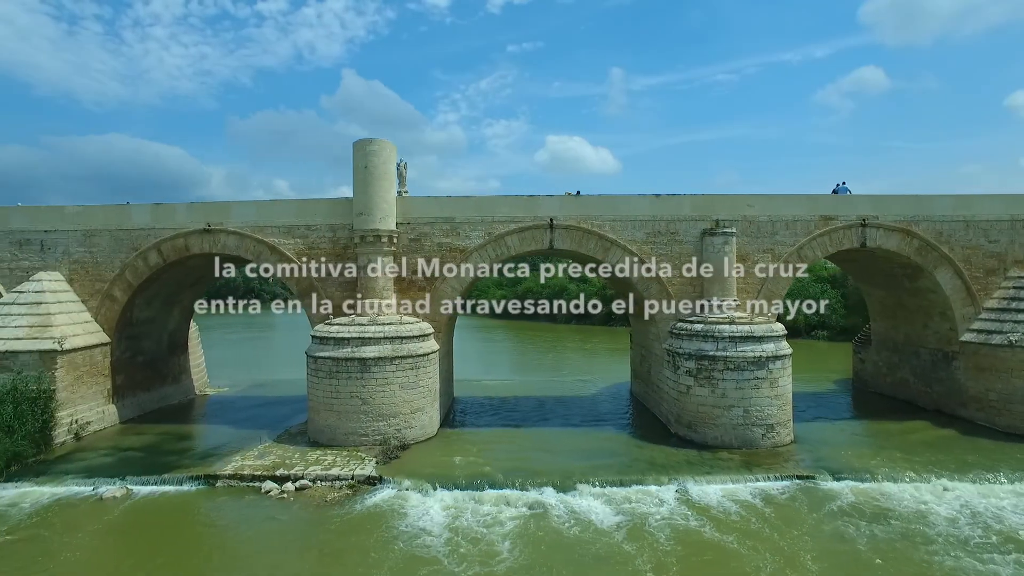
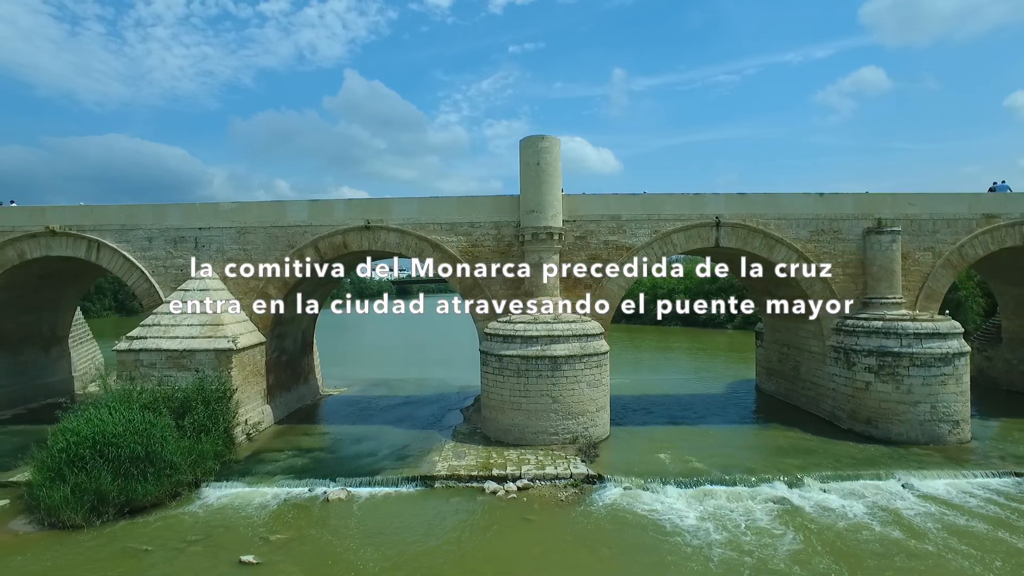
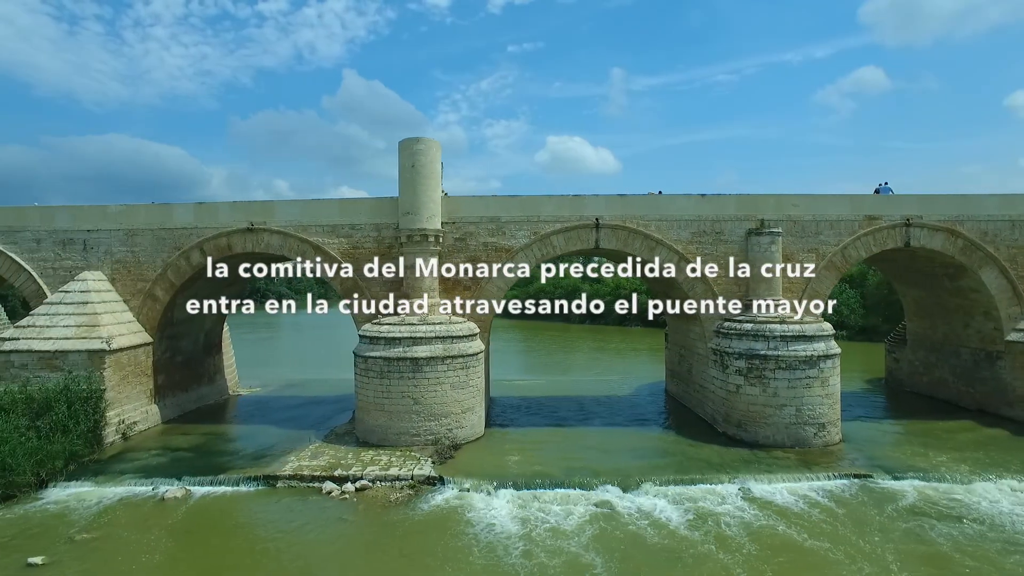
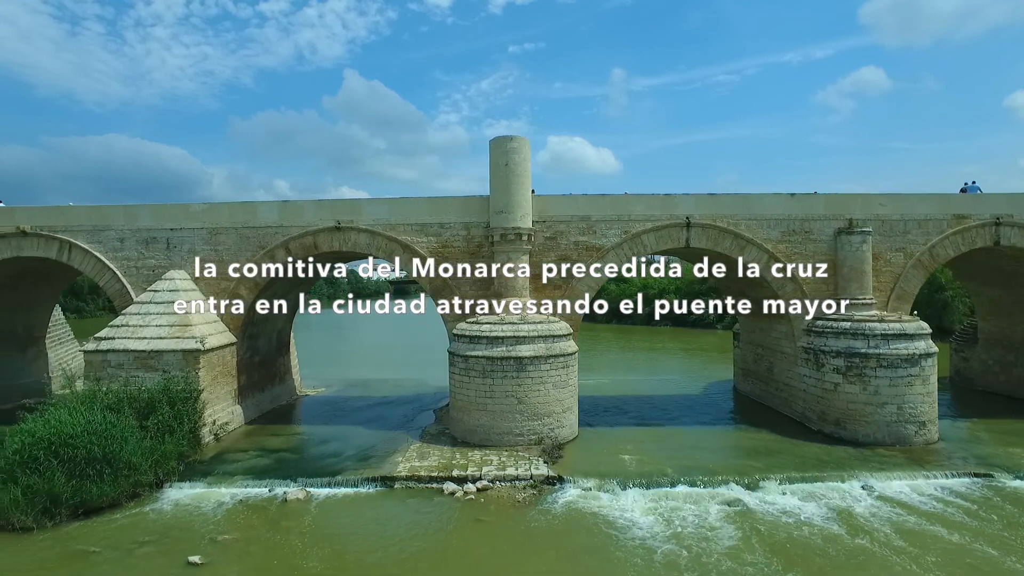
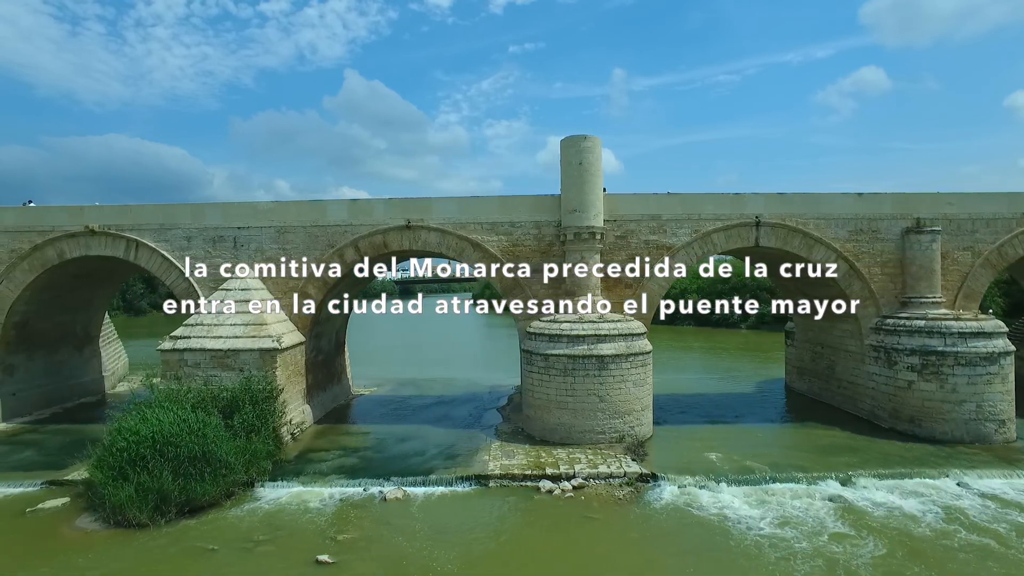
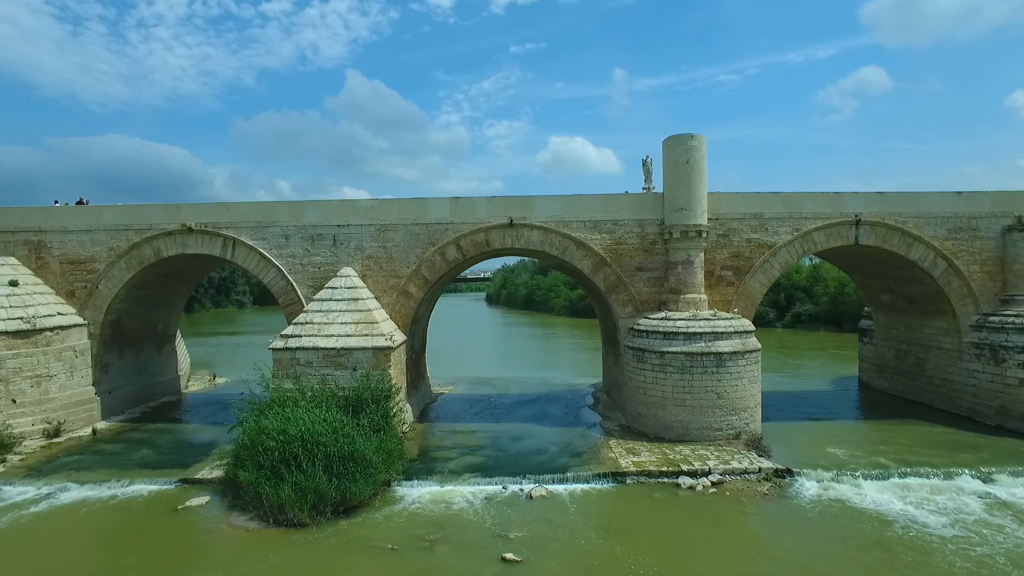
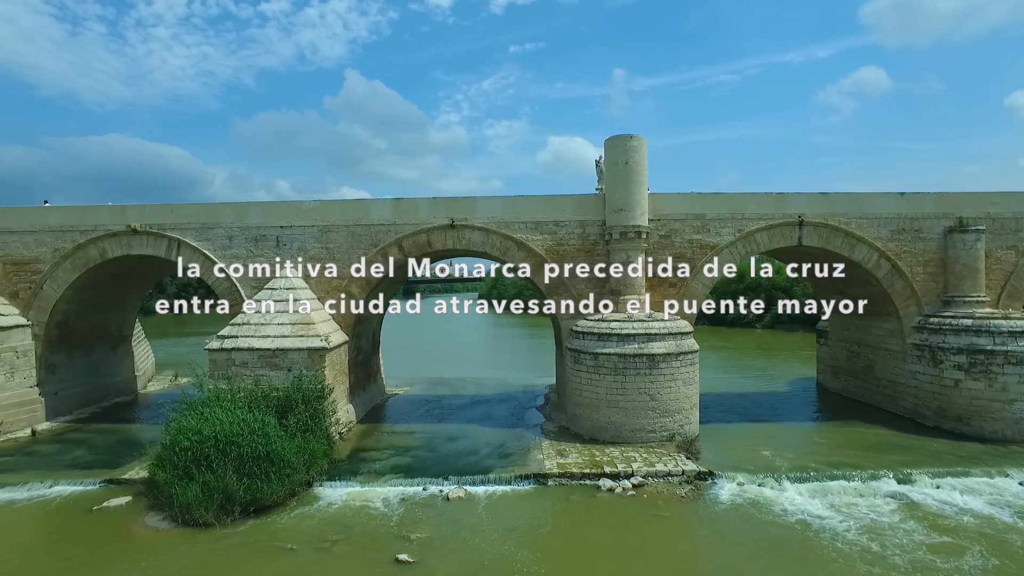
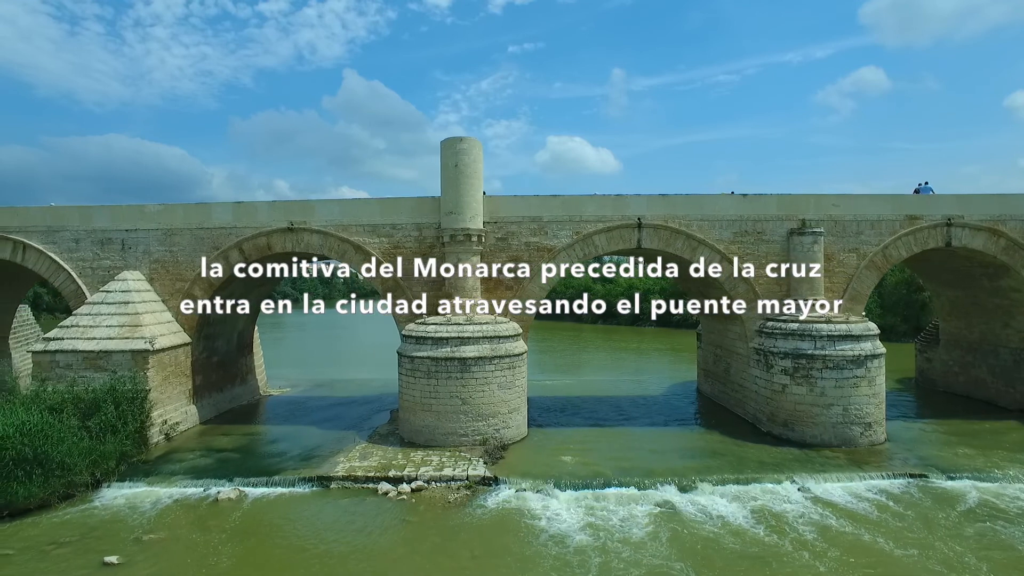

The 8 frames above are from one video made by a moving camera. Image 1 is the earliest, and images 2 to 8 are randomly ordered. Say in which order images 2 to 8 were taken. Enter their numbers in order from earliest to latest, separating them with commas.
3, 8, 4, 2, 5, 7, 6
